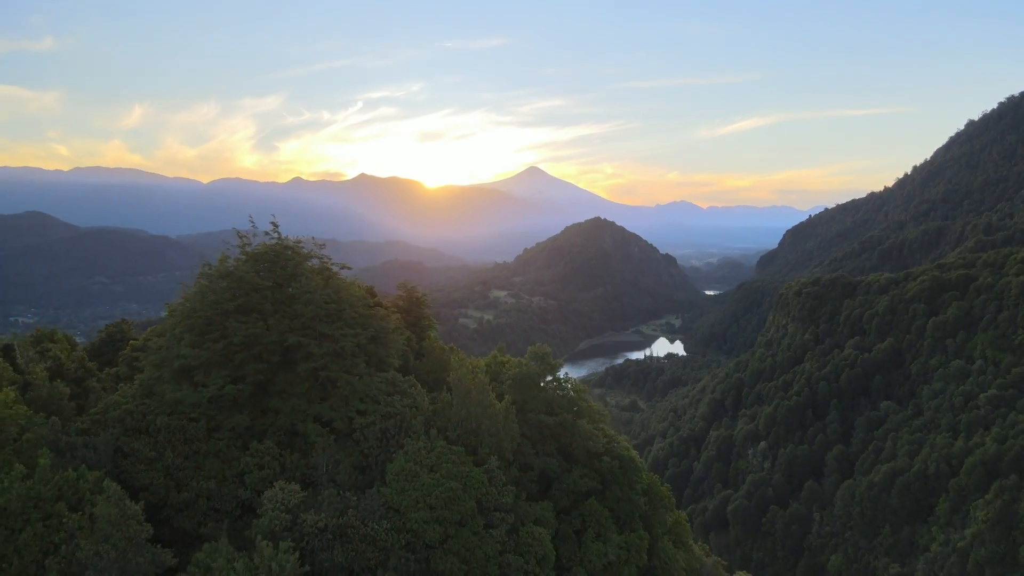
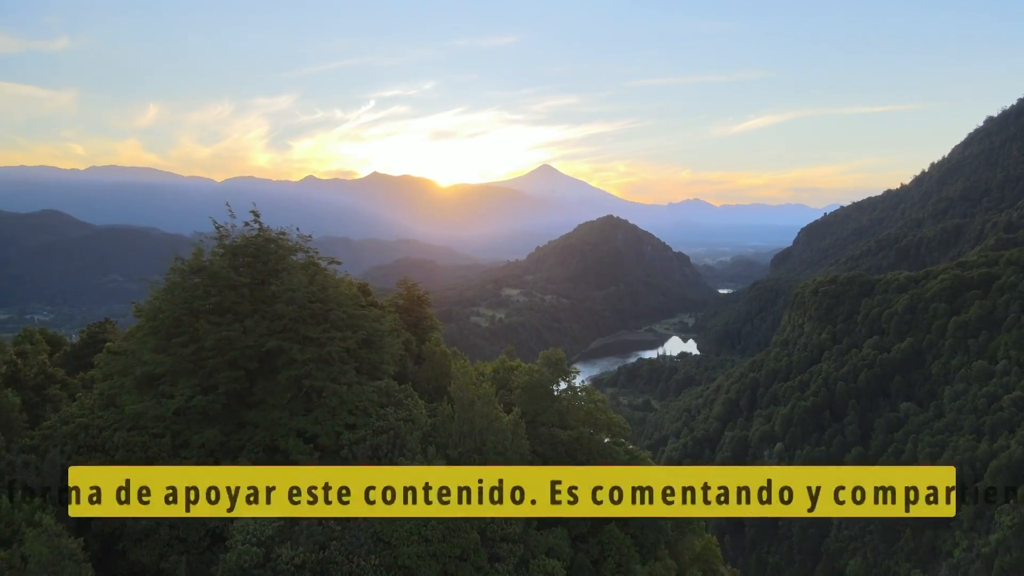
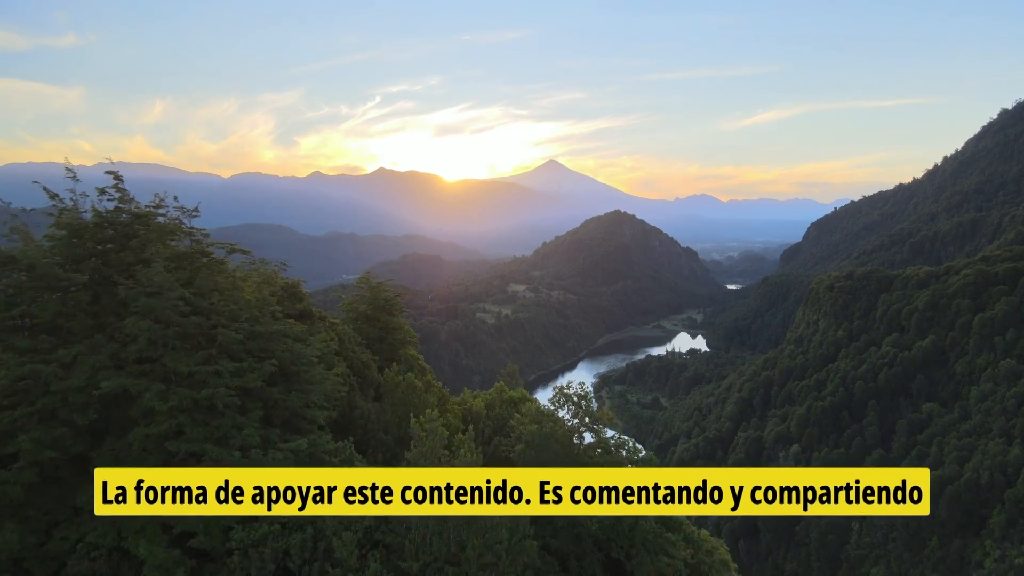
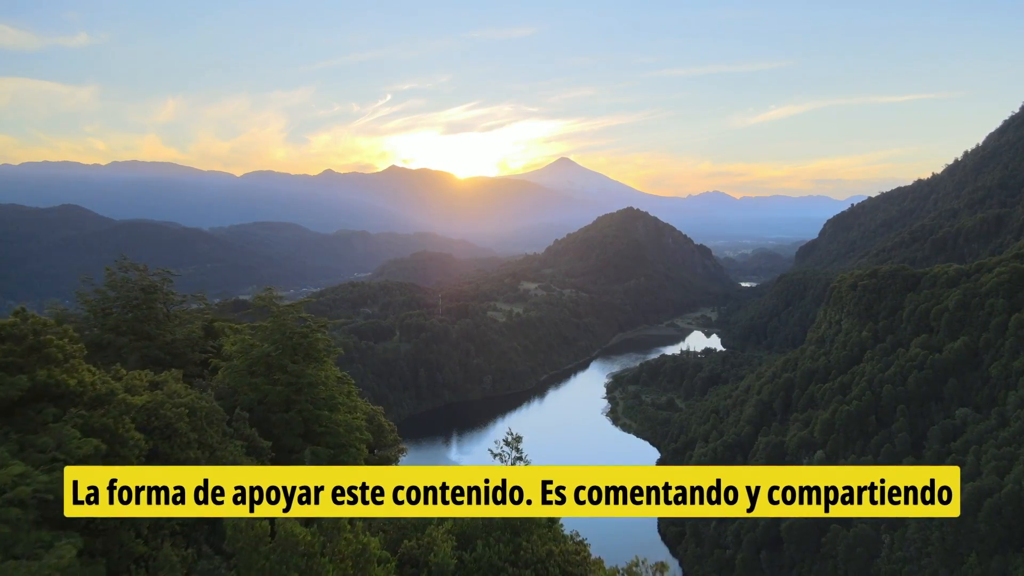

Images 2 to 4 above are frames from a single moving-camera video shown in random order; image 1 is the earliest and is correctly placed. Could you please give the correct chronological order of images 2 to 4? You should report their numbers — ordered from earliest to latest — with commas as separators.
2, 3, 4
